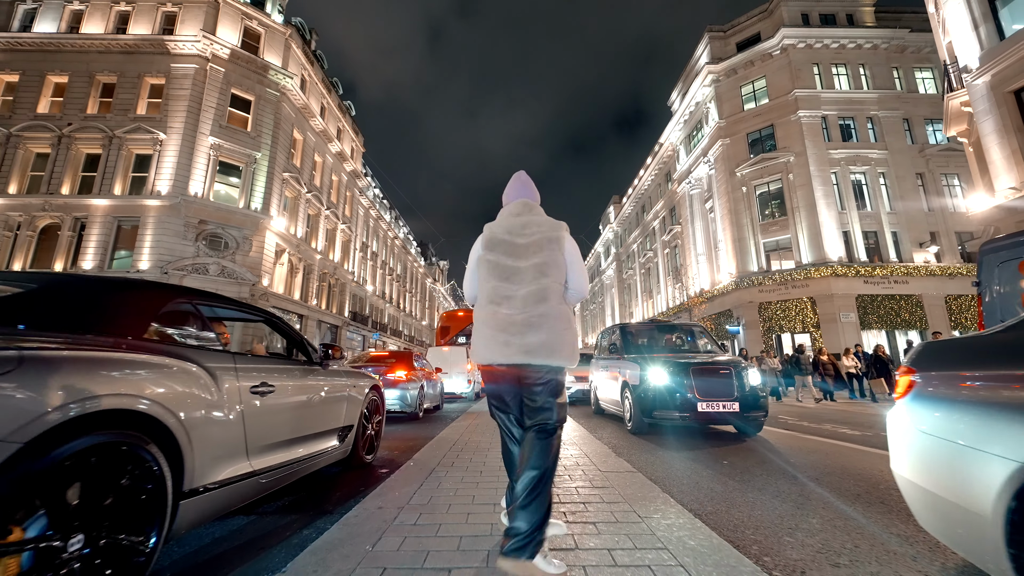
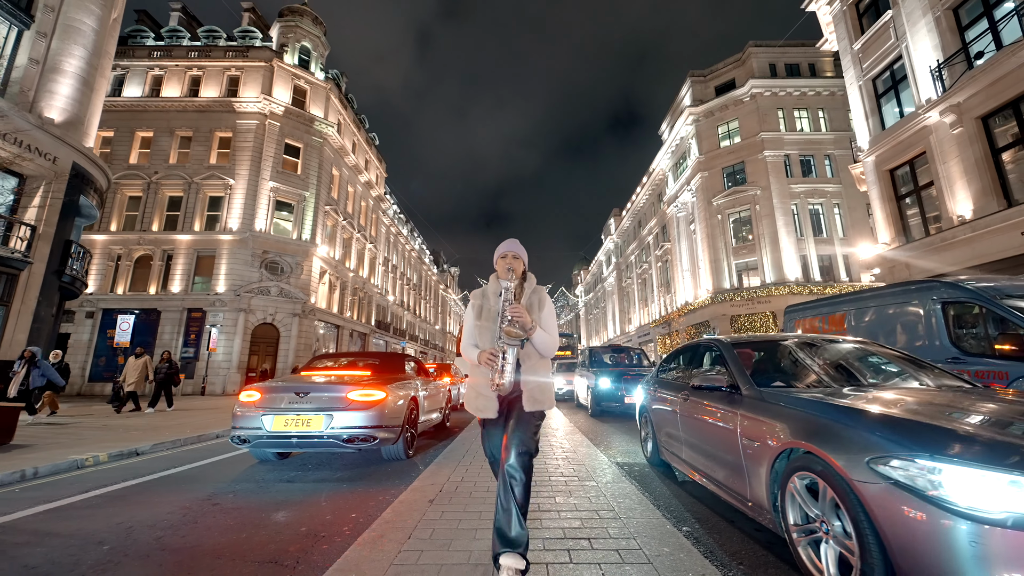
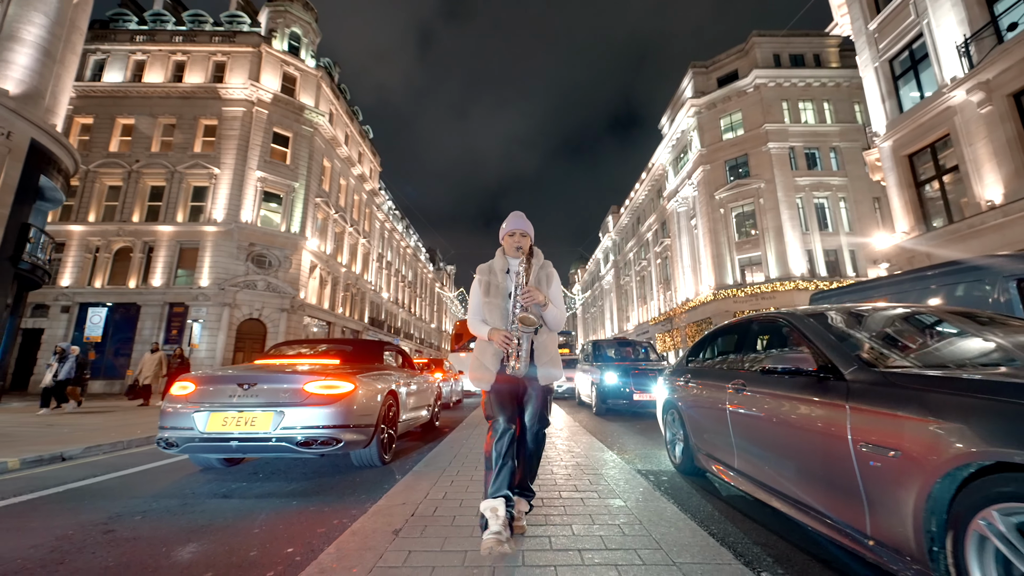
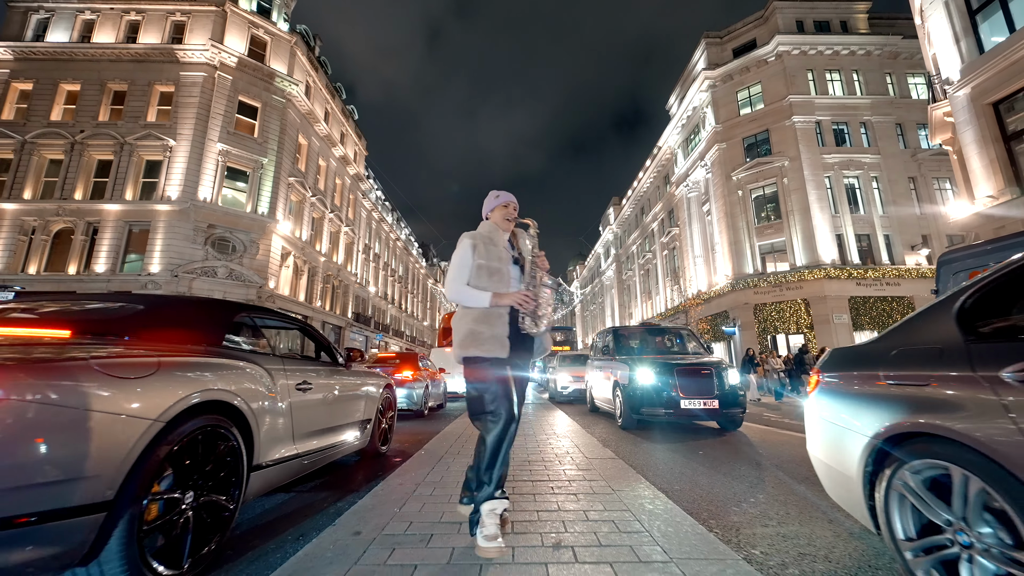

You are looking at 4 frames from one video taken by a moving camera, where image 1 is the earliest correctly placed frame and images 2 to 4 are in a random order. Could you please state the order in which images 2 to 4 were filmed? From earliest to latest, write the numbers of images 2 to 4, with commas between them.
4, 3, 2
